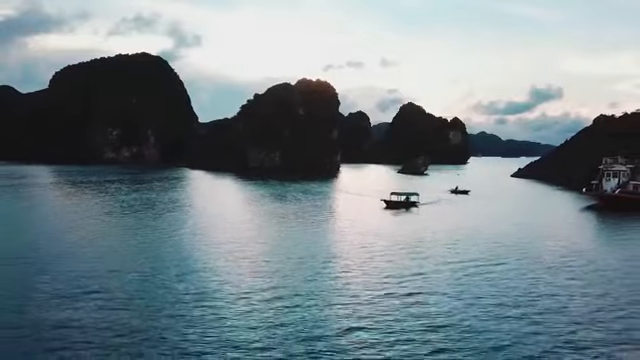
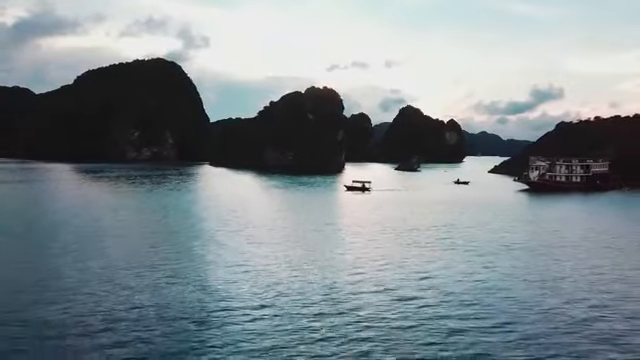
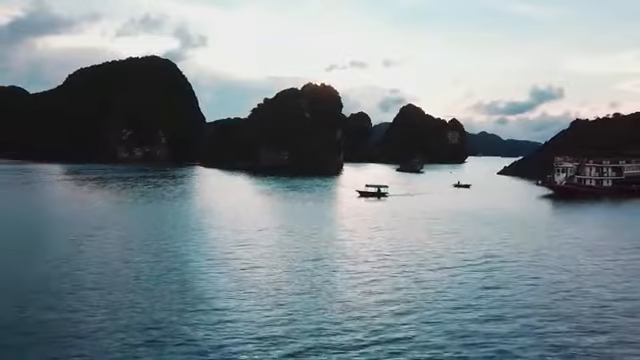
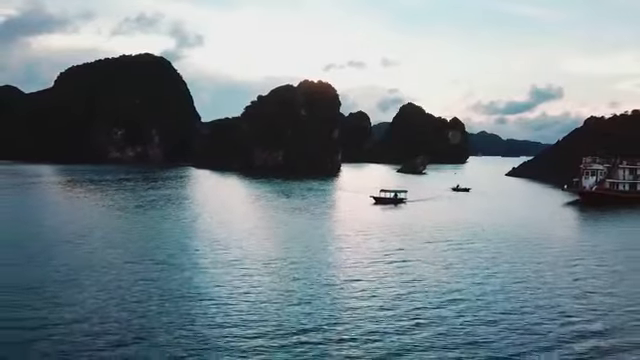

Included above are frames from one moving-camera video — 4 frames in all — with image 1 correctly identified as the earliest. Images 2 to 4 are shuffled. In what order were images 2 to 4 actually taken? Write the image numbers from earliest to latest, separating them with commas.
4, 3, 2
